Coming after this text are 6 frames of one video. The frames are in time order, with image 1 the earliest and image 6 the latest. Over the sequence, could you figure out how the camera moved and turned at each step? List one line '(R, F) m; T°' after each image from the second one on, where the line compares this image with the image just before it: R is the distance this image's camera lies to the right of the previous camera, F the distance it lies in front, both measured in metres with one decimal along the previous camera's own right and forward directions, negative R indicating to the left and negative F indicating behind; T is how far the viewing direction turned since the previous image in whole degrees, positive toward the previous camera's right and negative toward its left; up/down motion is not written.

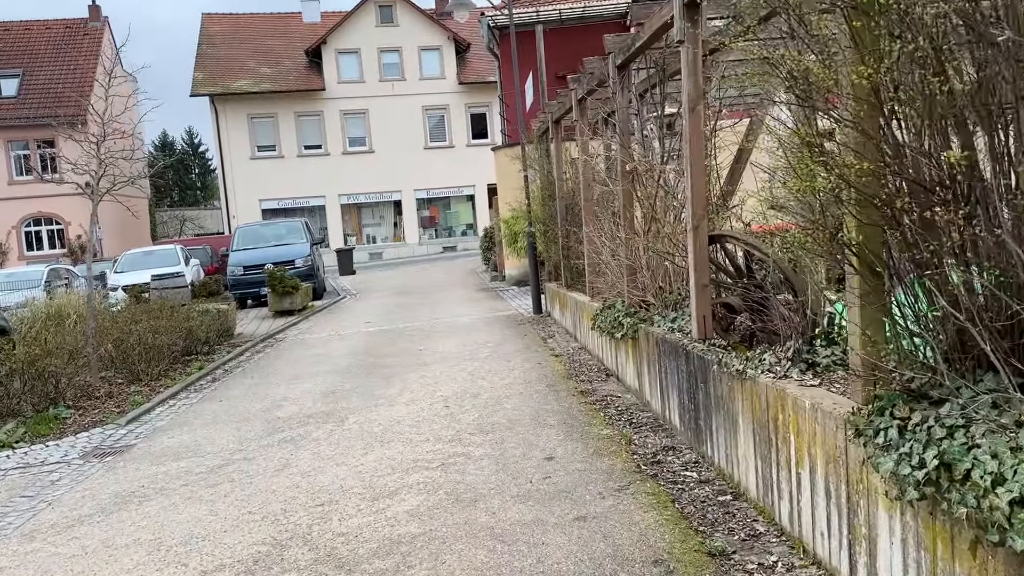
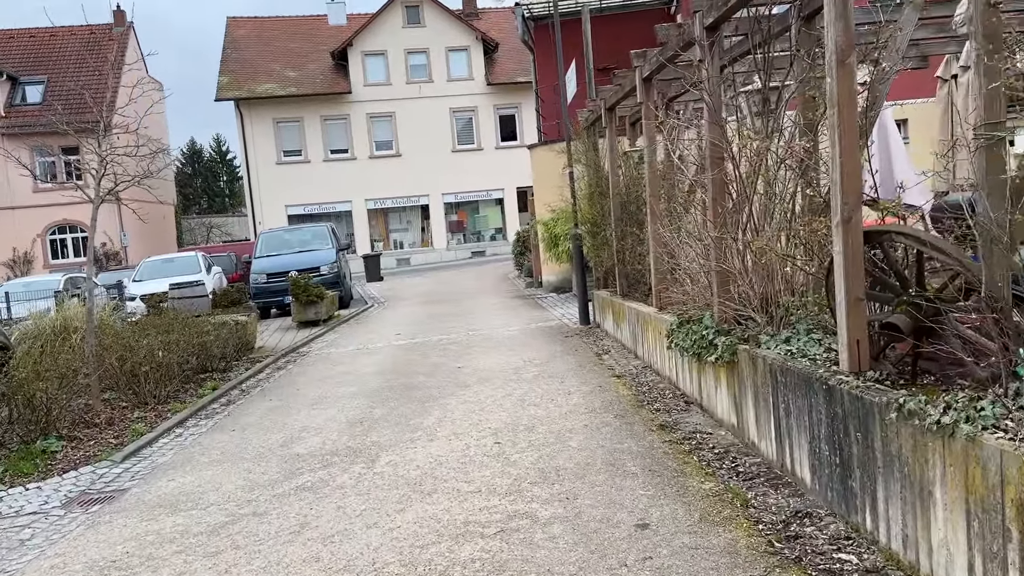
(-0.3, +1.1) m; -2°
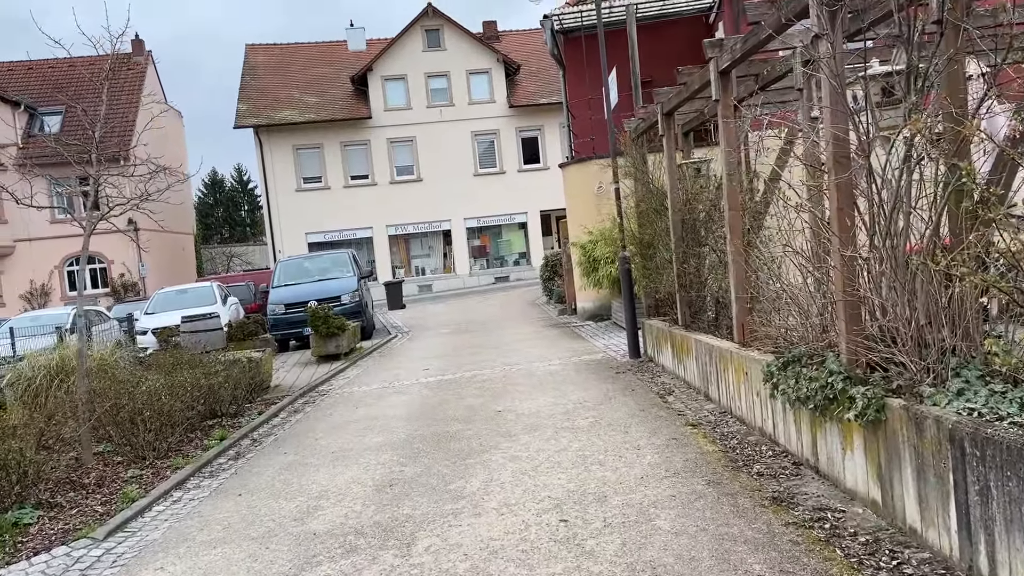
(-0.3, +1.1) m; -2°
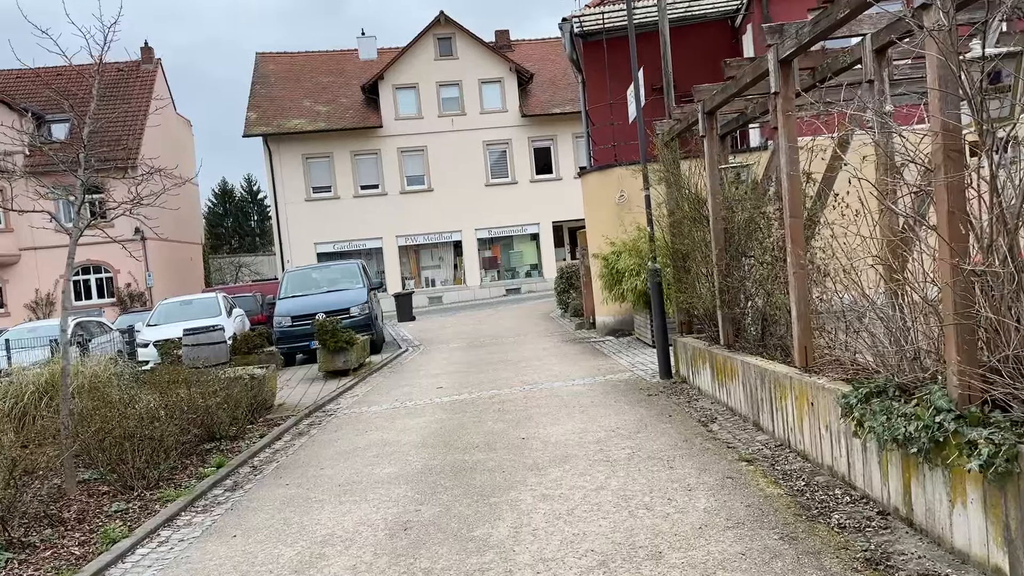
(-0.2, +0.7) m; -1°
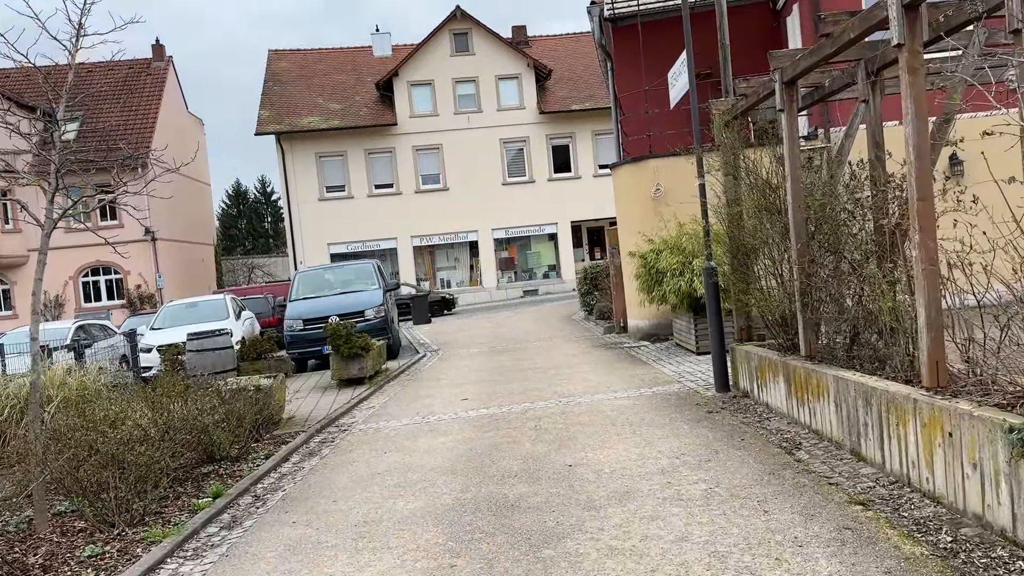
(-0.3, +1.0) m; -1°
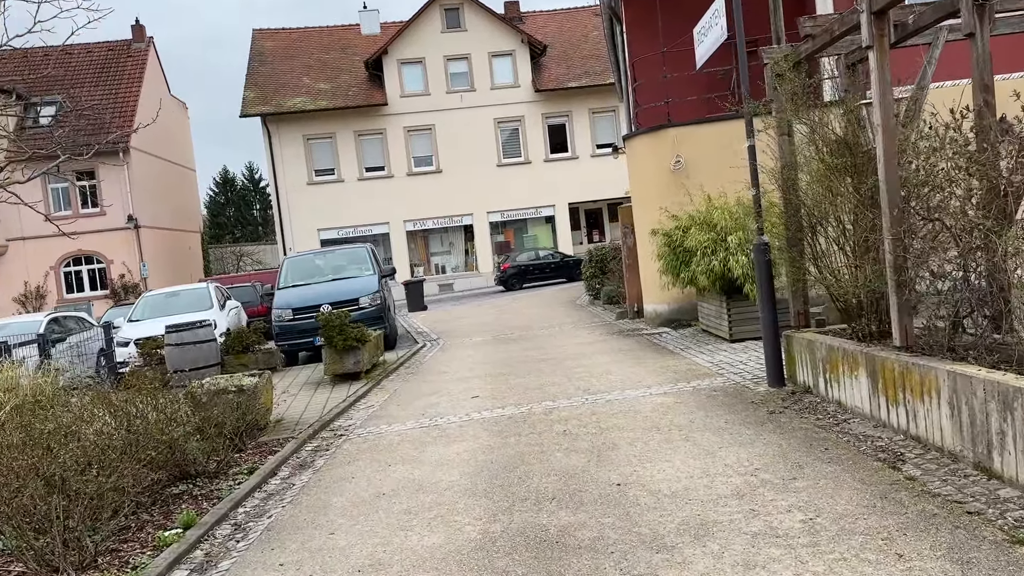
(-0.3, +1.1) m; +1°
